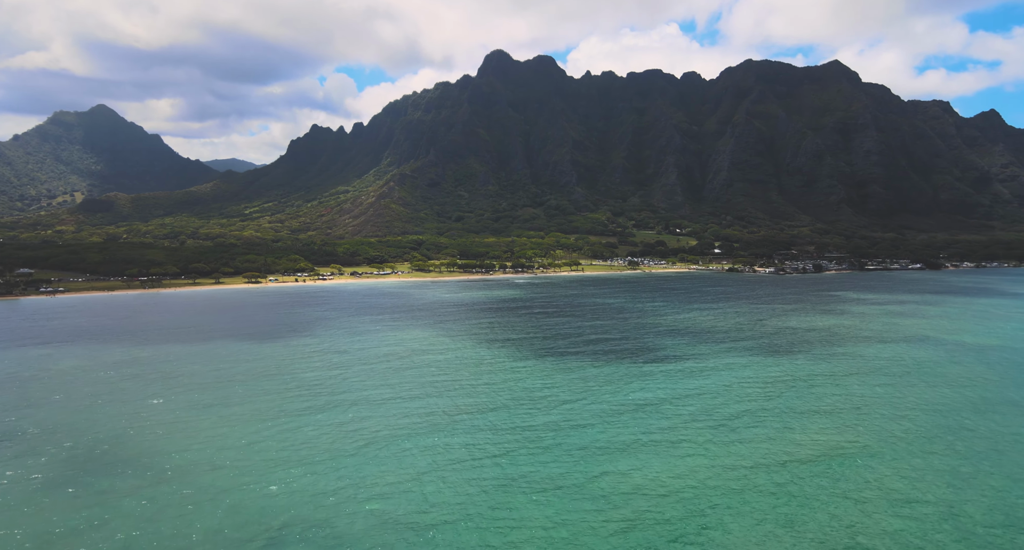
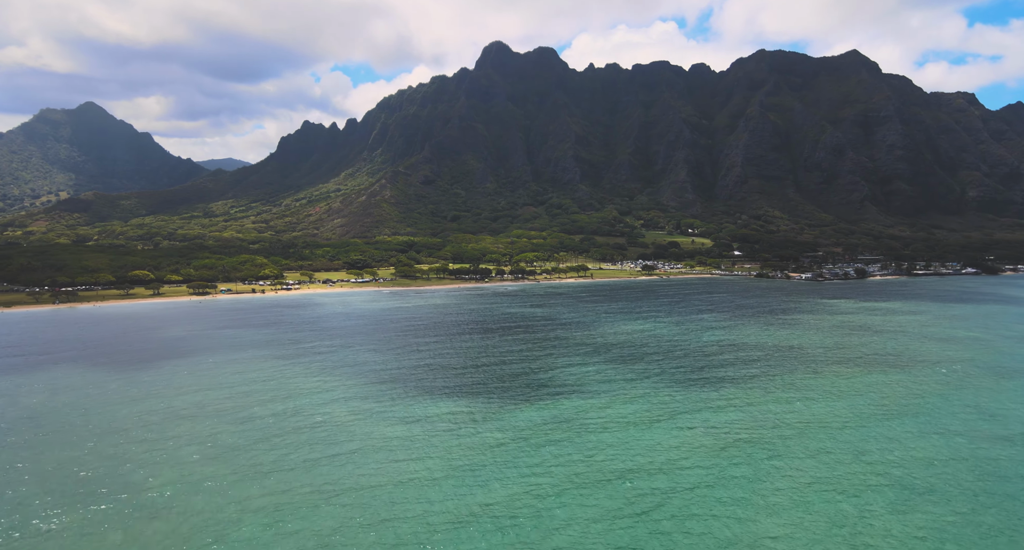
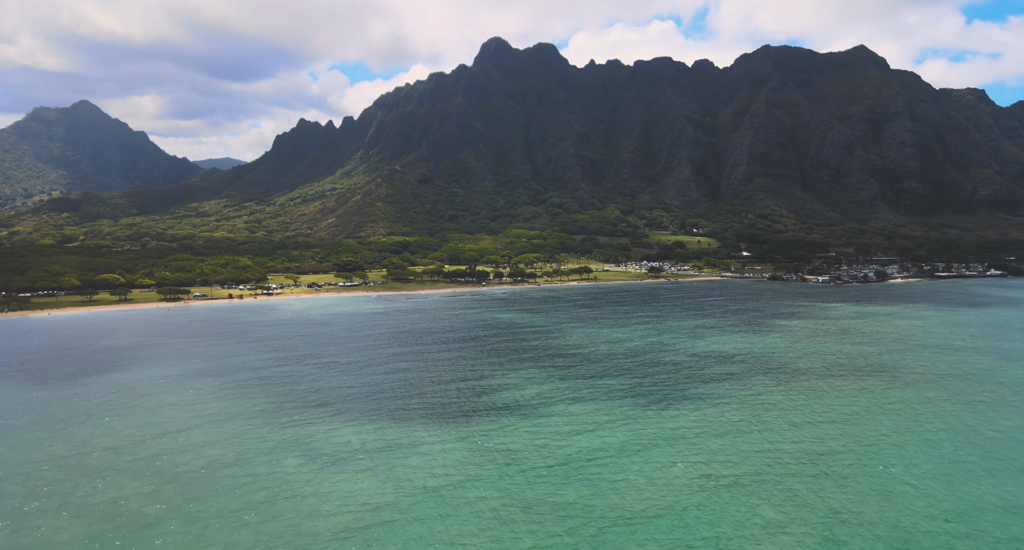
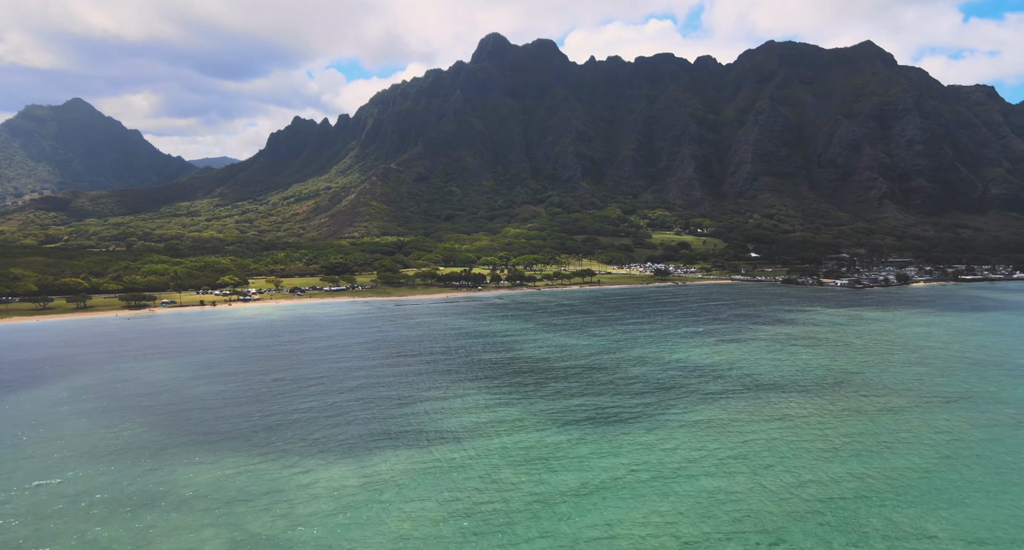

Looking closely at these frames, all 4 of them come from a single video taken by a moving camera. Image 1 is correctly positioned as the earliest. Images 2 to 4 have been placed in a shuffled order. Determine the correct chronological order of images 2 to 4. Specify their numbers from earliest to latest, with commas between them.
2, 3, 4
